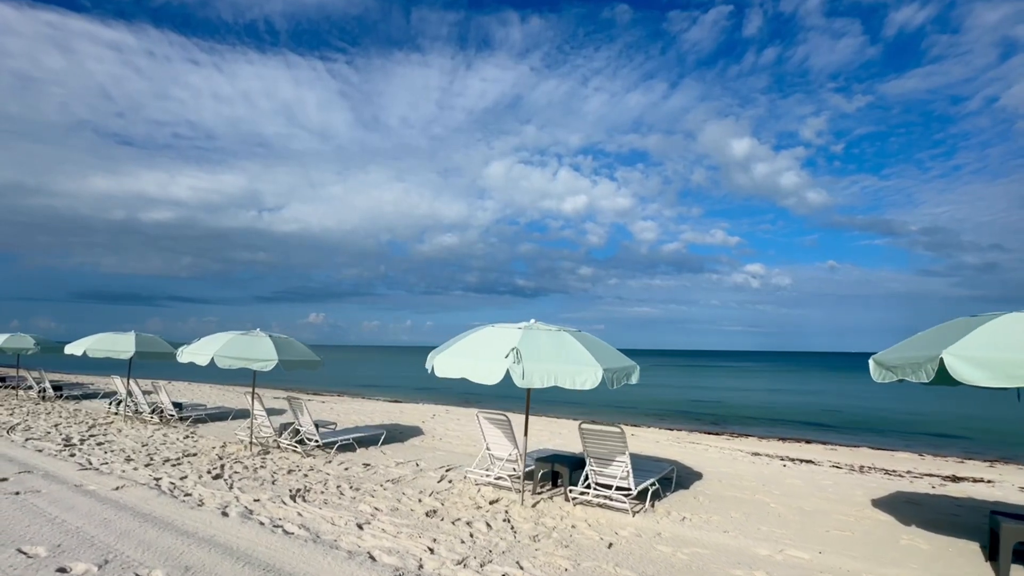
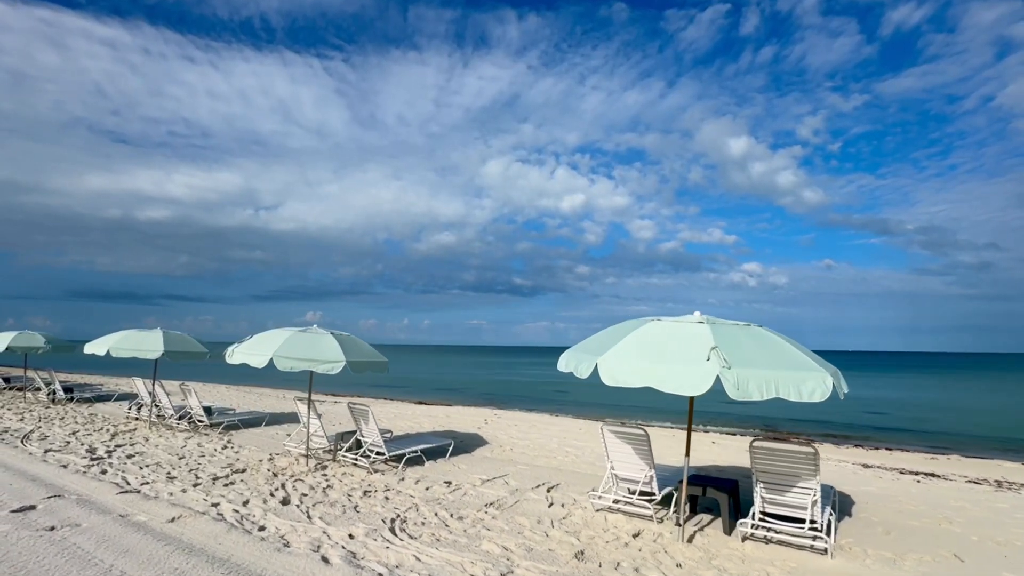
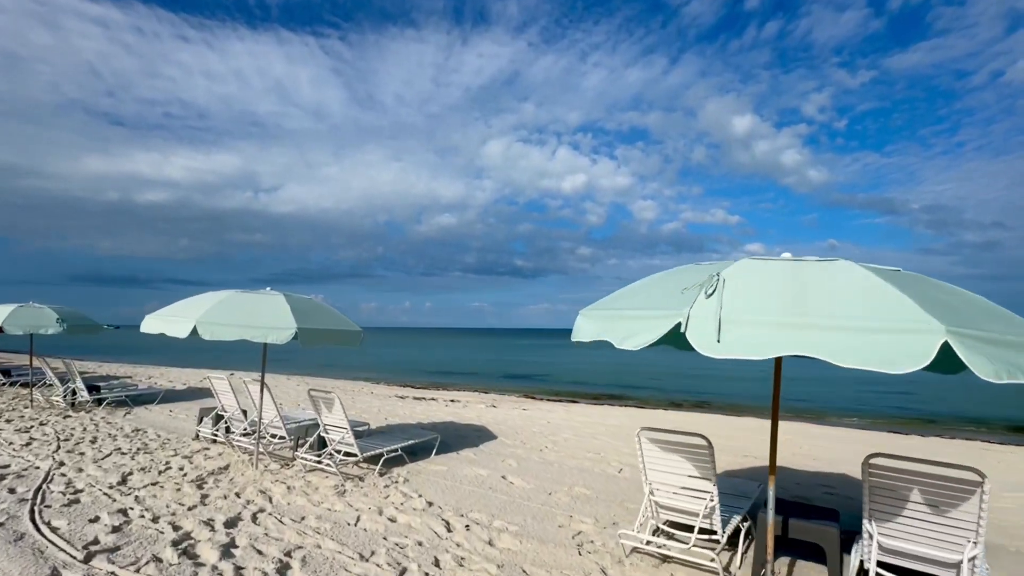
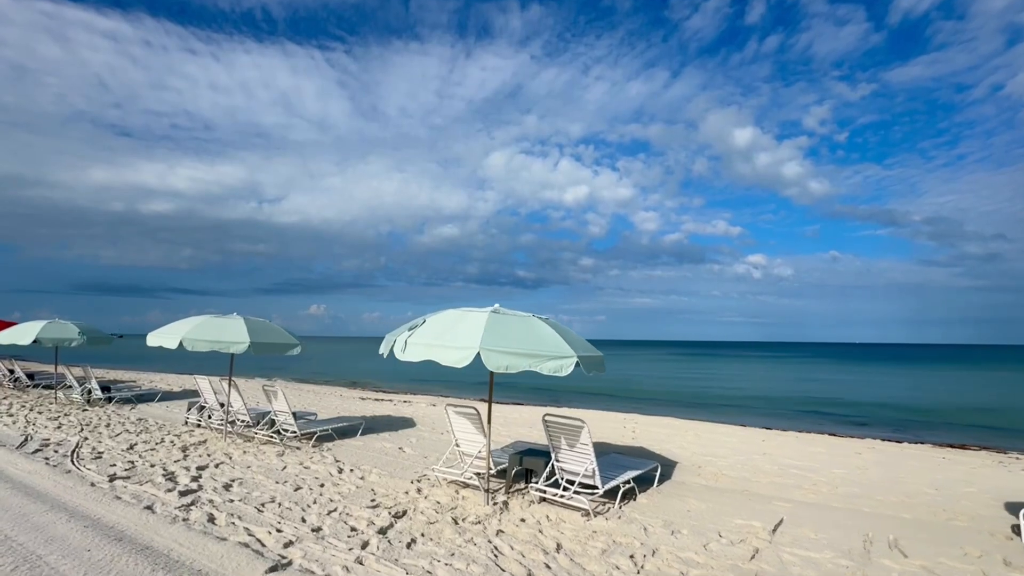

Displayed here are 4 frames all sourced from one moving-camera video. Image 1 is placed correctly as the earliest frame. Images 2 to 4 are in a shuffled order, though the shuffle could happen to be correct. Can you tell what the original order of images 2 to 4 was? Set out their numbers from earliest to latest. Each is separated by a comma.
2, 4, 3
